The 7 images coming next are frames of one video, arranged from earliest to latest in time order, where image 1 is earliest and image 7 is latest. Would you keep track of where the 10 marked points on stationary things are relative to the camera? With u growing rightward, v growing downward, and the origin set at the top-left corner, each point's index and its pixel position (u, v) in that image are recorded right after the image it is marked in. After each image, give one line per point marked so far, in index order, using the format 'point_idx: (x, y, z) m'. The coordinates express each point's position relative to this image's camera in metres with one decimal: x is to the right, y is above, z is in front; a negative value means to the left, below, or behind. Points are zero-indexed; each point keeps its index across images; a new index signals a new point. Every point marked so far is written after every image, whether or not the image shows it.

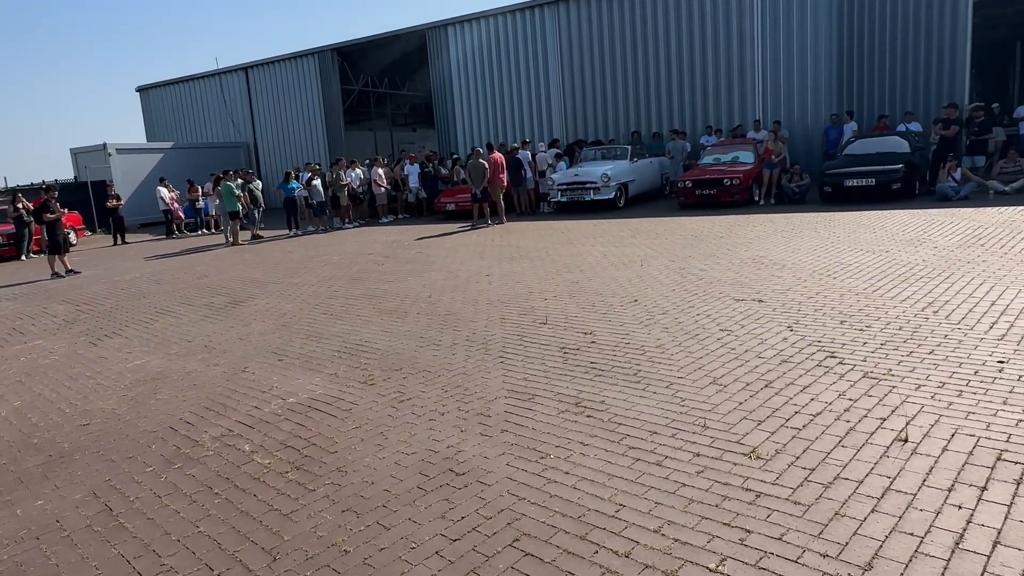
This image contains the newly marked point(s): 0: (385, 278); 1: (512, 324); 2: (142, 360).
0: (-1.9, +0.2, +10.5) m
1: (0.0, -0.4, +6.9) m
2: (-3.7, -0.7, +6.9) m
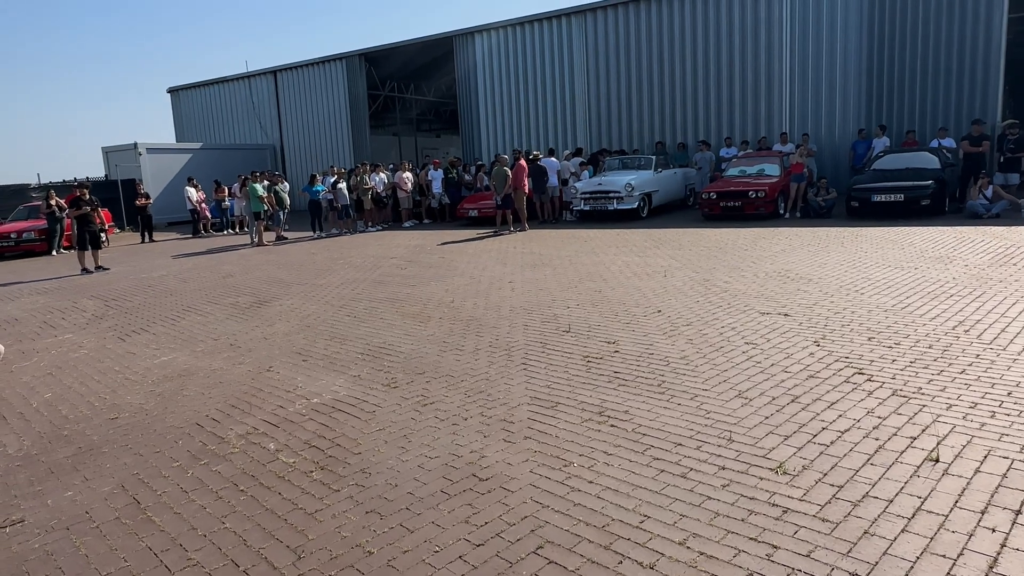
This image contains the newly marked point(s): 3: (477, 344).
0: (-1.6, +0.1, +10.6) m
1: (+0.2, -0.4, +6.9) m
2: (-3.5, -0.7, +7.0) m
3: (-0.3, -0.5, +6.6) m
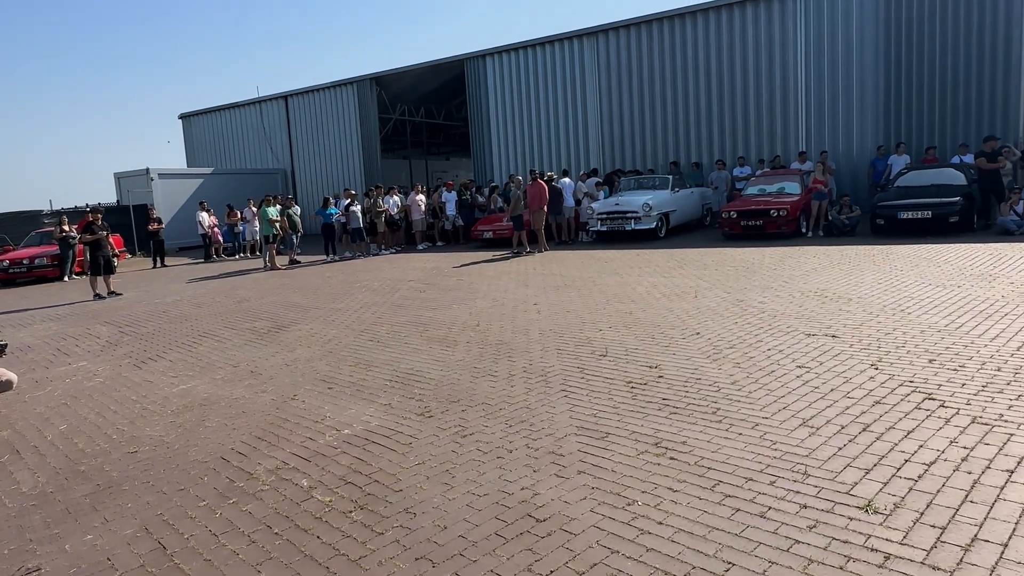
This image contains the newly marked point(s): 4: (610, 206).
0: (-1.2, -0.3, +10.3) m
1: (+0.5, -0.6, +6.6) m
2: (-3.1, -0.9, +6.7) m
3: (0.0, -0.7, +6.3) m
4: (+2.5, +2.1, +17.6) m
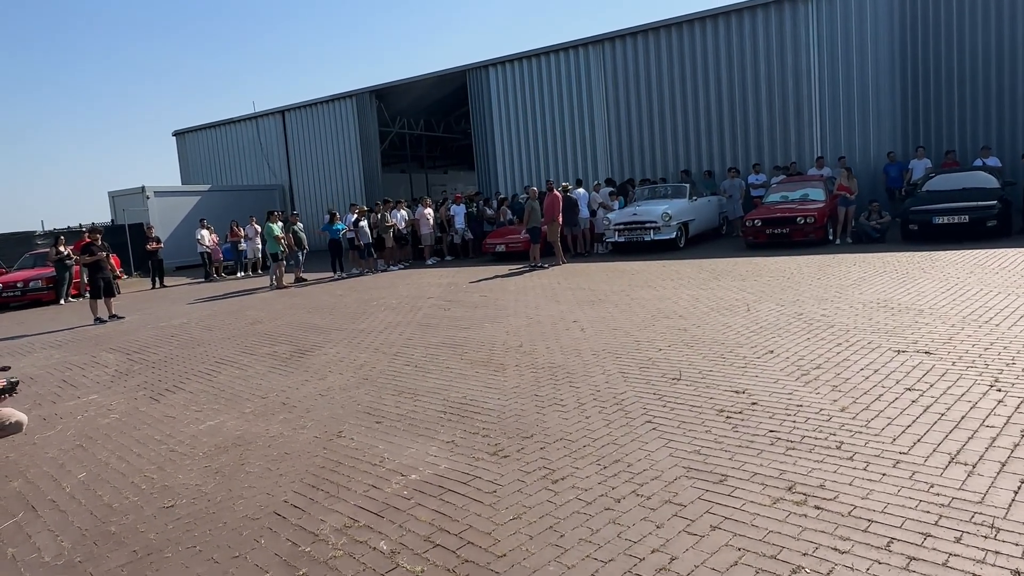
0: (-0.7, -0.5, +9.7) m
1: (+1.1, -0.8, +6.0) m
2: (-2.6, -1.2, +6.1) m
3: (+0.5, -0.9, +5.7) m
4: (+2.8, +1.8, +17.1) m
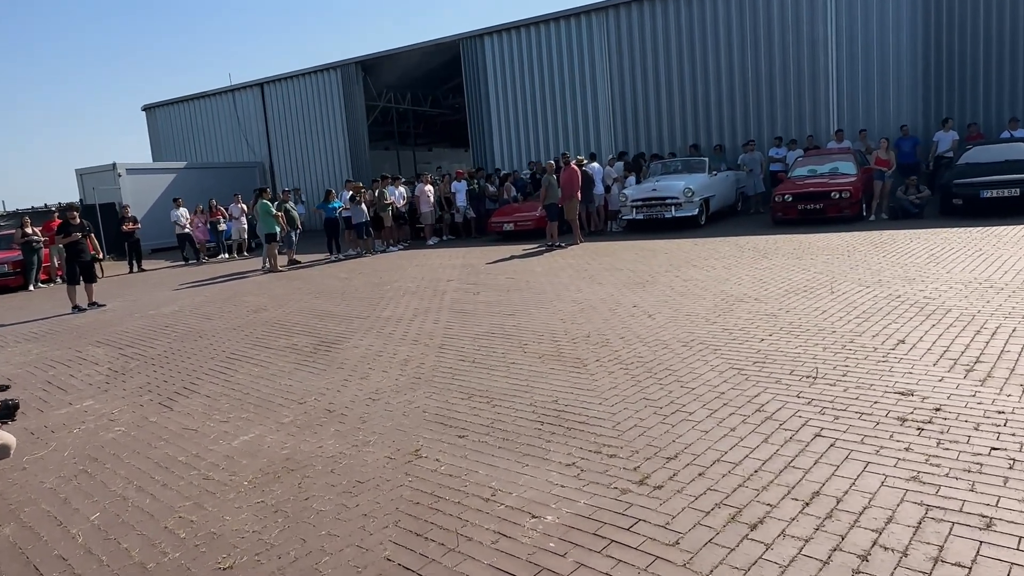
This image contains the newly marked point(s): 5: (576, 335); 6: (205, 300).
0: (-0.2, -0.3, +8.6) m
1: (+1.8, -0.6, +5.0) m
2: (-1.9, -1.0, +4.9) m
3: (+1.3, -0.8, +4.7) m
4: (+3.1, +2.2, +16.1) m
5: (+0.6, -0.5, +6.9) m
6: (-5.3, -0.2, +11.9) m
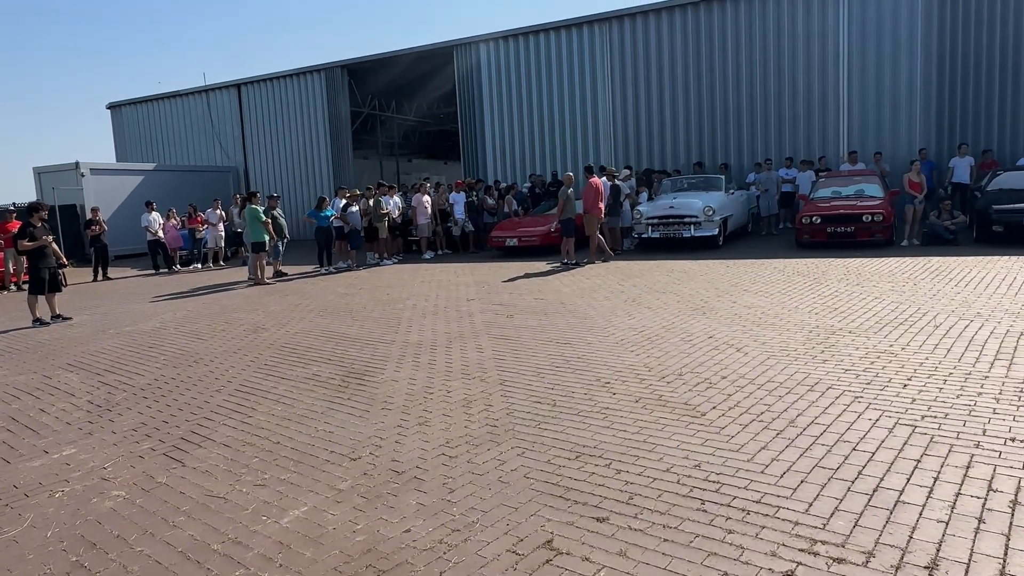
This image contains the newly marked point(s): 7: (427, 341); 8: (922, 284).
0: (+0.4, -0.5, +7.5) m
1: (+2.5, -0.9, +4.0) m
2: (-1.1, -1.2, +3.7) m
3: (+2.0, -1.0, +3.6) m
4: (+3.3, +1.7, +15.2) m
5: (+1.3, -0.7, +5.8) m
6: (-4.9, -0.4, +10.5) m
7: (-0.9, -0.6, +7.7) m
8: (+5.4, 0.0, +9.1) m
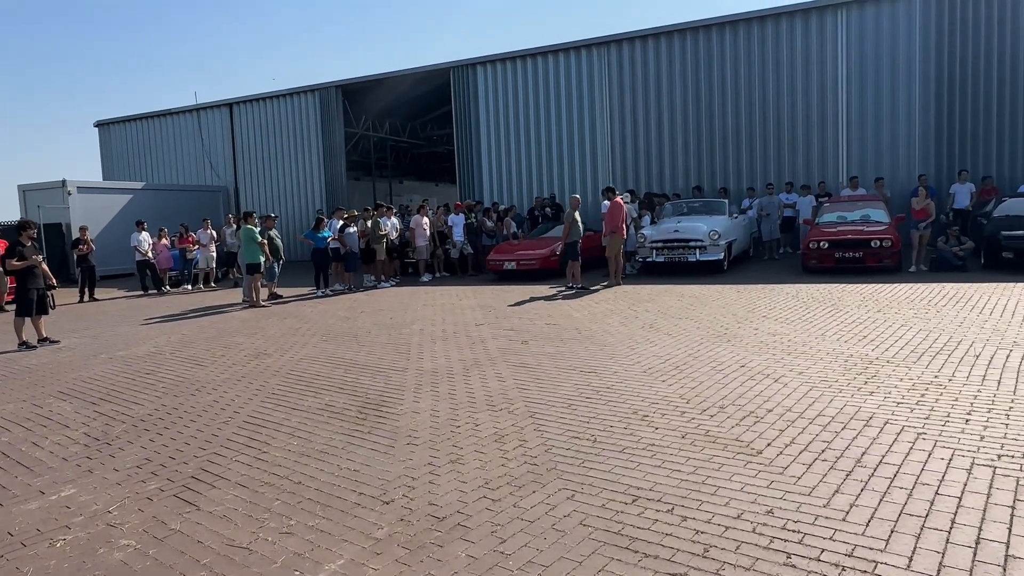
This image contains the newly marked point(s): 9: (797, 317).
0: (+0.6, -0.8, +7.2) m
1: (+2.8, -1.0, +3.7) m
2: (-0.8, -1.3, +3.3) m
3: (+2.3, -1.1, +3.3) m
4: (+3.3, +1.2, +15.0) m
5: (+1.5, -0.9, +5.5) m
6: (-4.7, -0.7, +10.0) m
7: (-0.7, -0.9, +7.3) m
8: (+5.5, -0.3, +8.9) m
9: (+3.7, -0.4, +9.2) m
